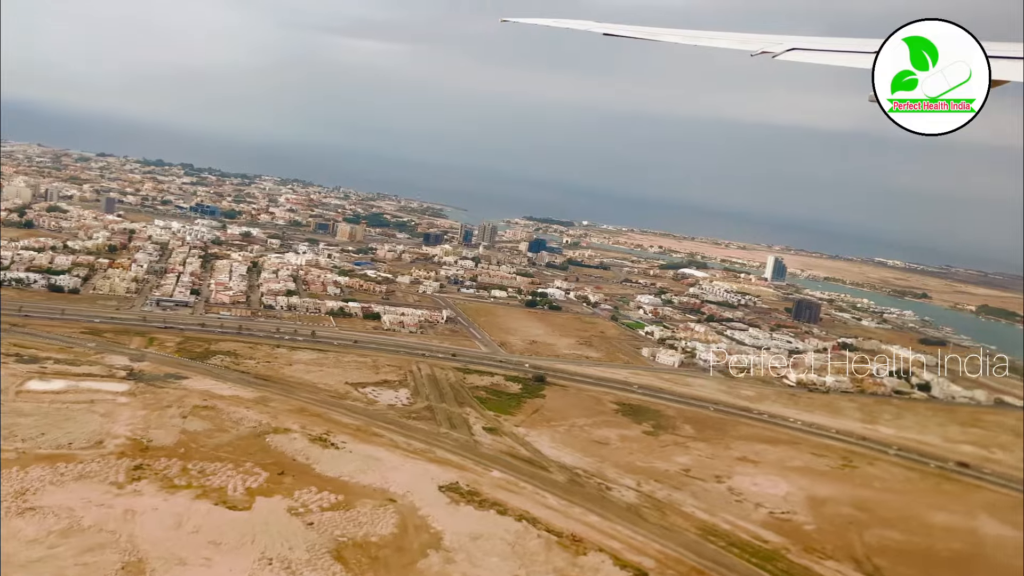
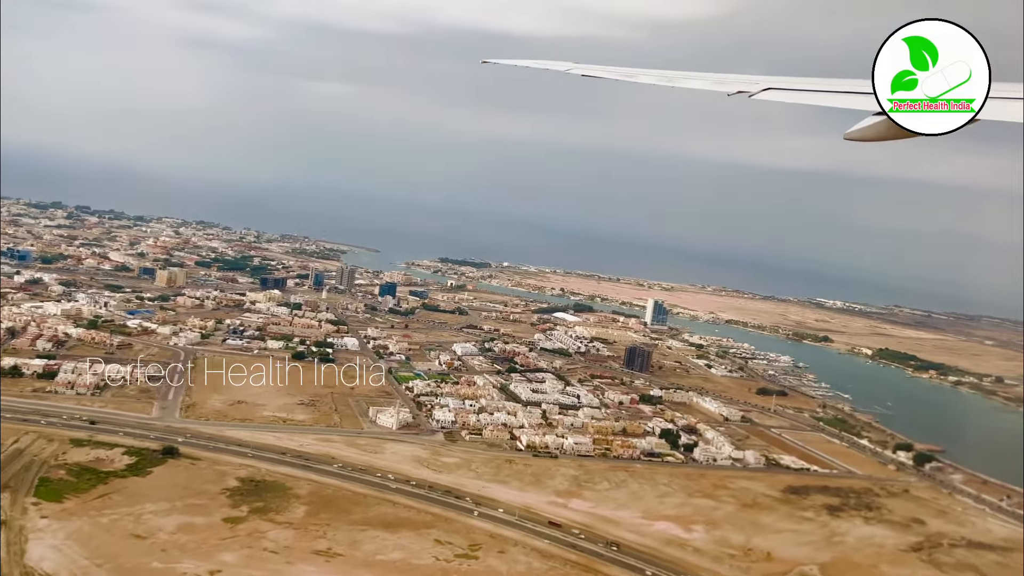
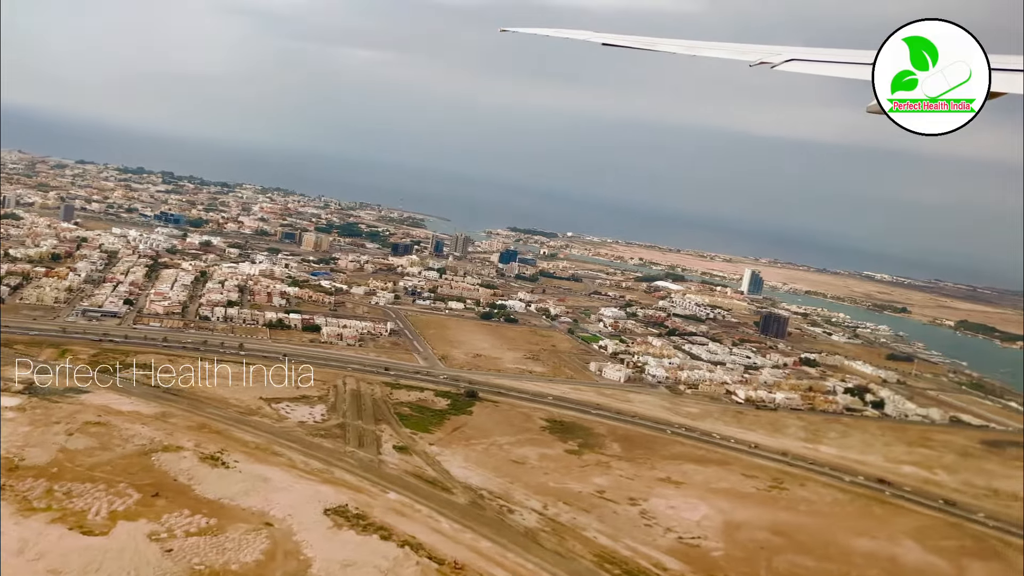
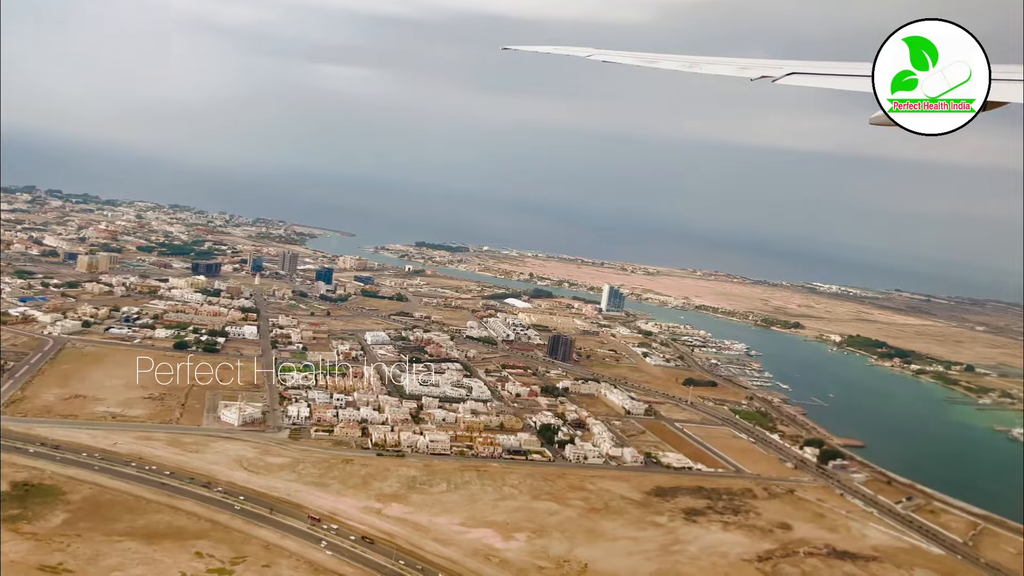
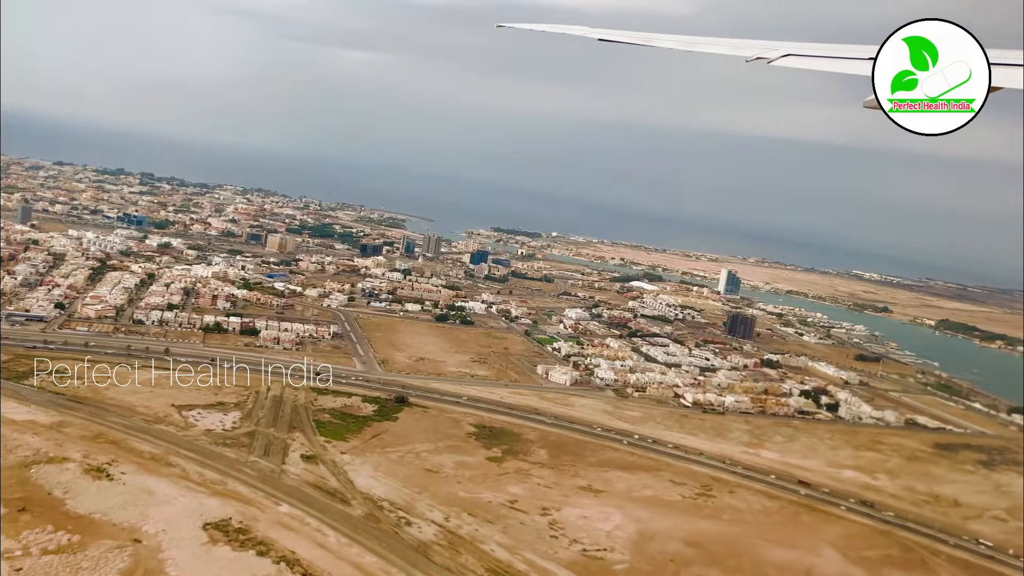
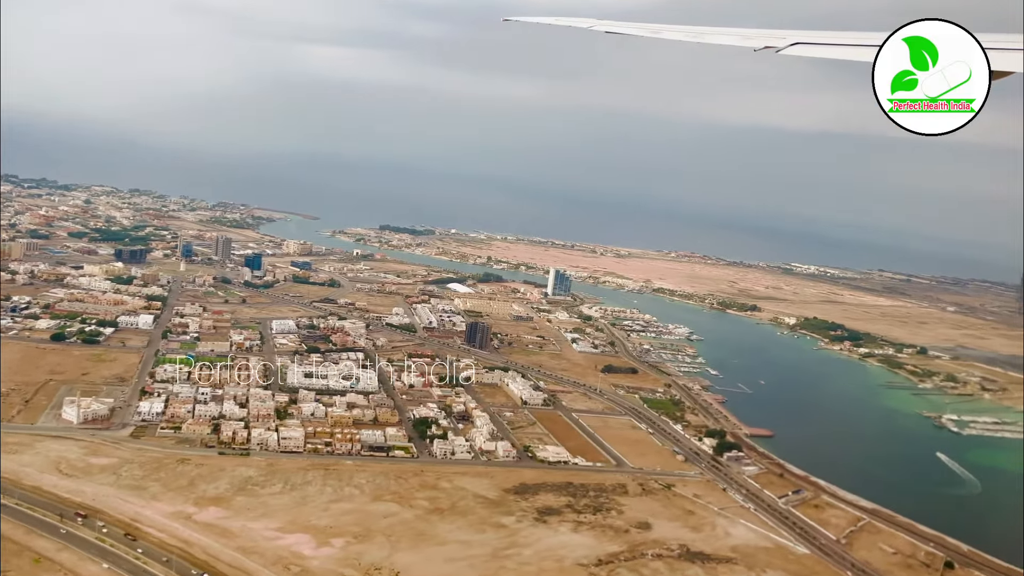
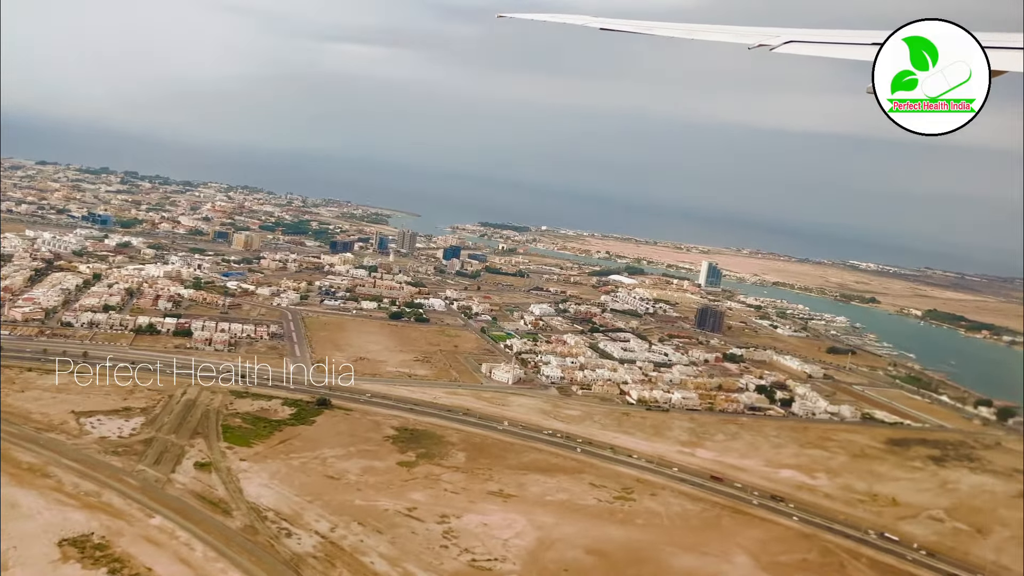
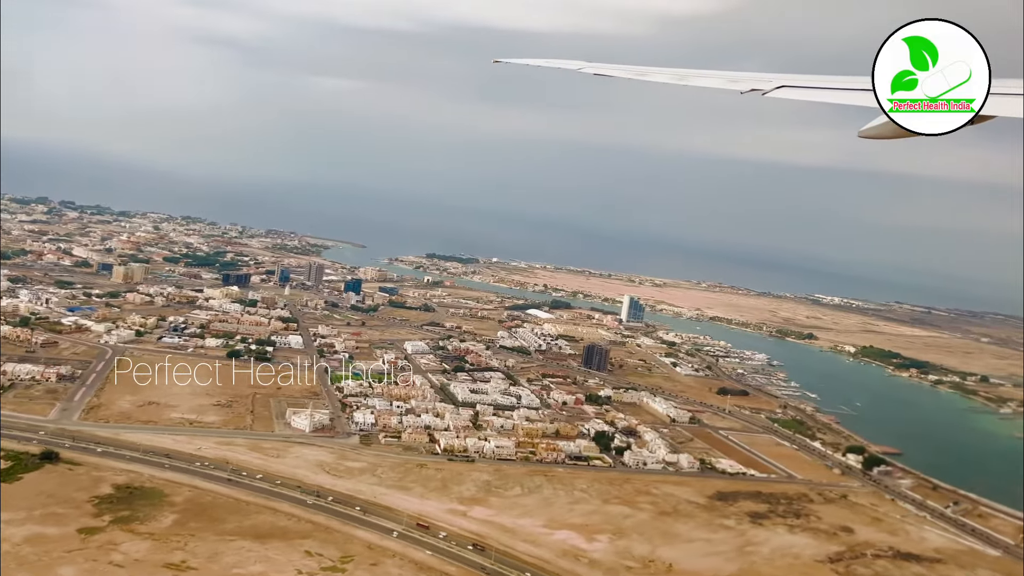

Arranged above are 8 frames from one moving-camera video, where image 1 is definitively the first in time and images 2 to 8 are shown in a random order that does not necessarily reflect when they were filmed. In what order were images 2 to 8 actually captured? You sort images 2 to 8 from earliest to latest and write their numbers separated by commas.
3, 5, 7, 2, 8, 4, 6
